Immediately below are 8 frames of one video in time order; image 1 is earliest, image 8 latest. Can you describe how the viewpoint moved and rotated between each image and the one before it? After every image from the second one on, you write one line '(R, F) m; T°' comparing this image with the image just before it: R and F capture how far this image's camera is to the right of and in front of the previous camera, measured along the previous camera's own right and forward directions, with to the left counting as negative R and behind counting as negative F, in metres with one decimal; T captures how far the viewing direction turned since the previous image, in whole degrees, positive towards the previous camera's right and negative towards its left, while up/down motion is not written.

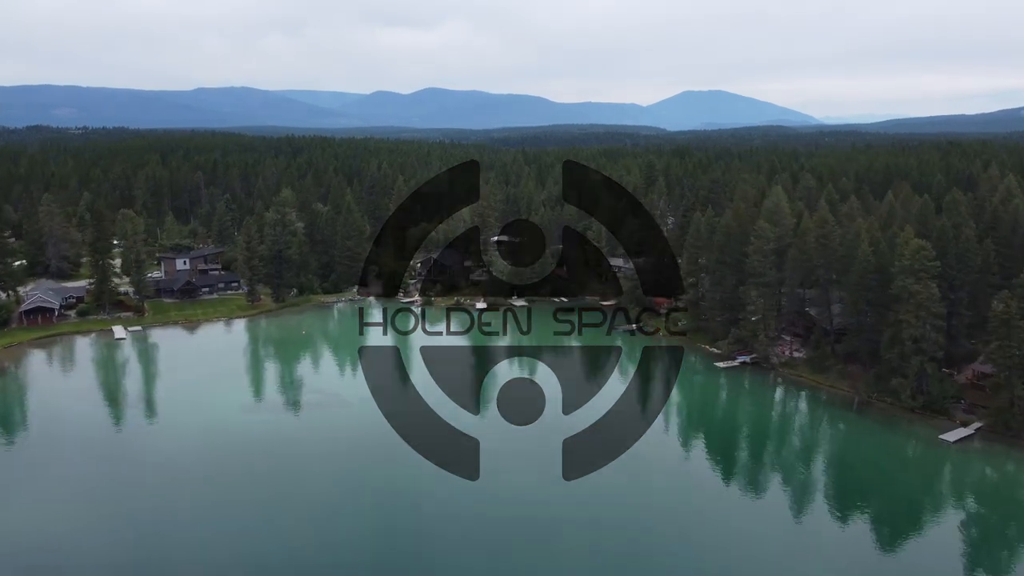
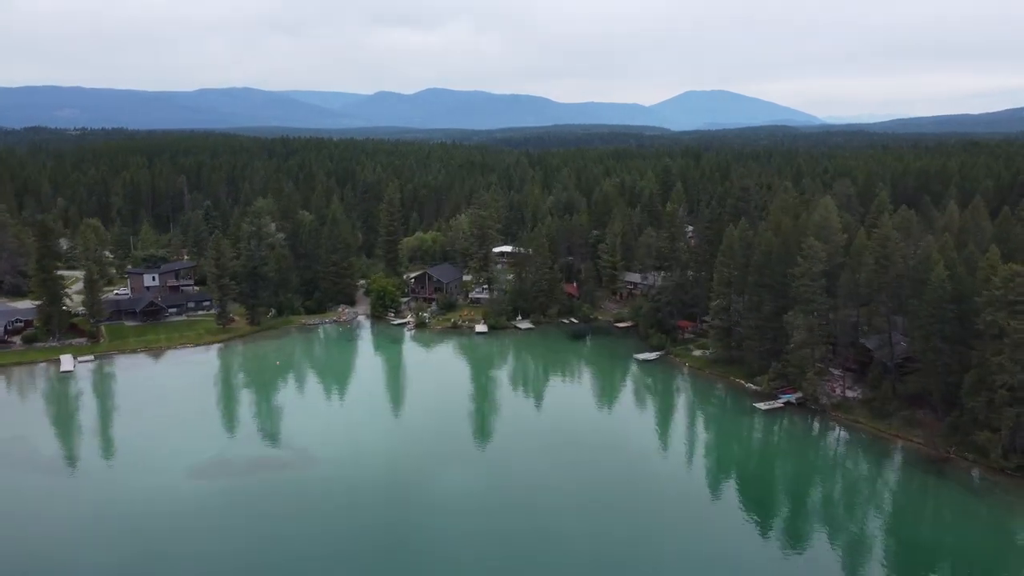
(-0.1, +7.6) m; 0°
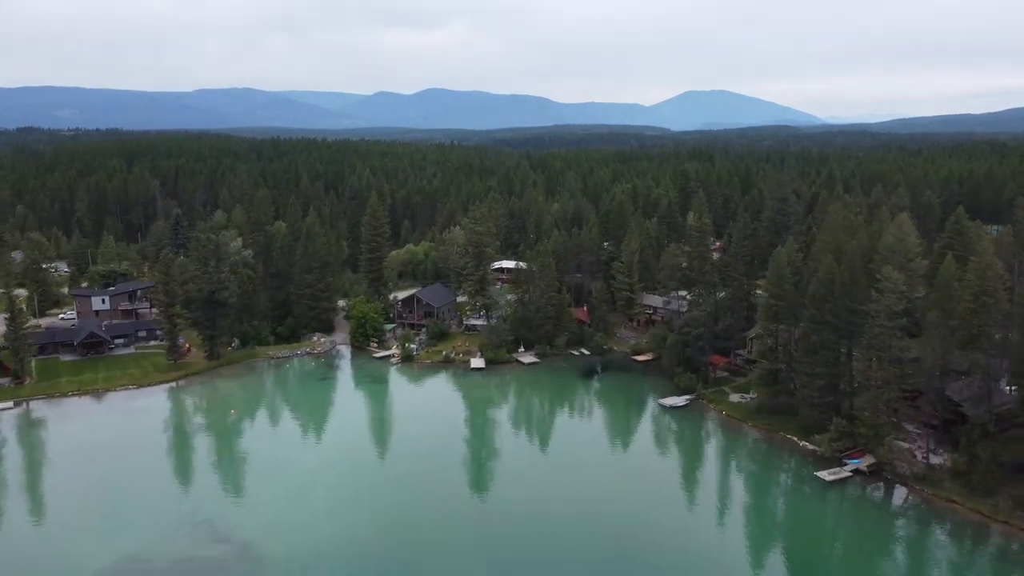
(-0.1, +8.8) m; 0°
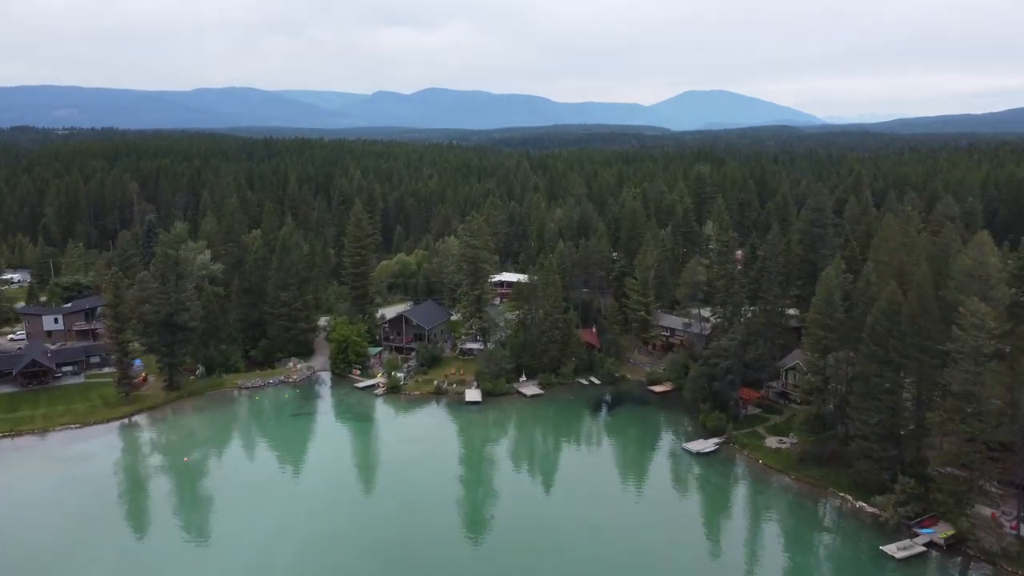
(-0.1, +6.4) m; 0°
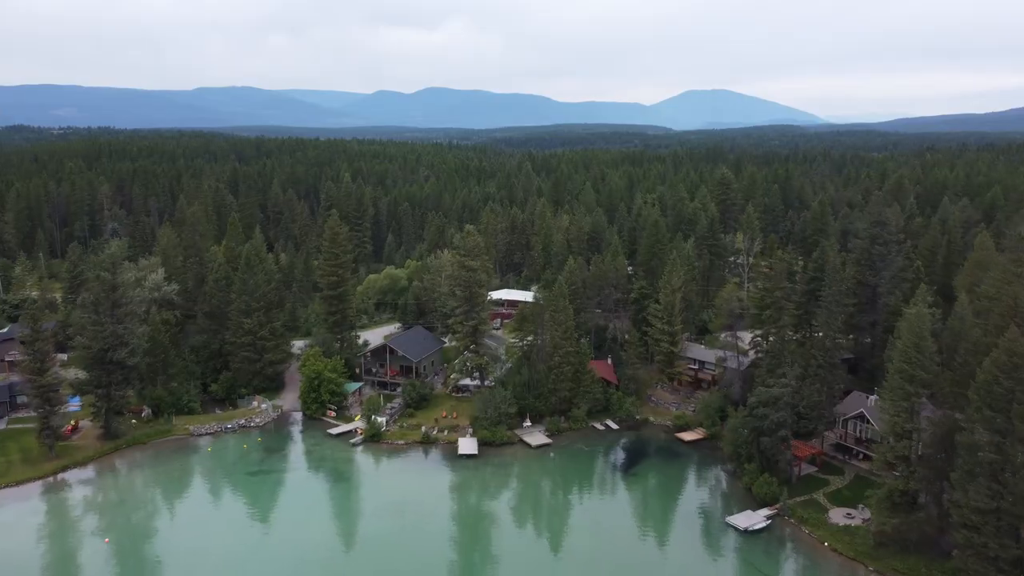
(-0.1, +7.6) m; 0°
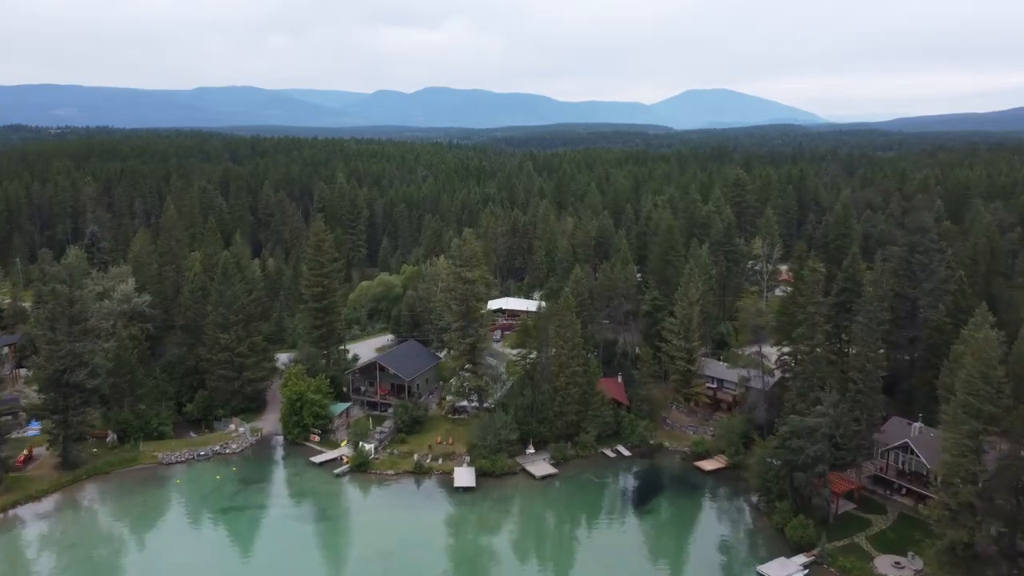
(0.0, +3.9) m; 0°
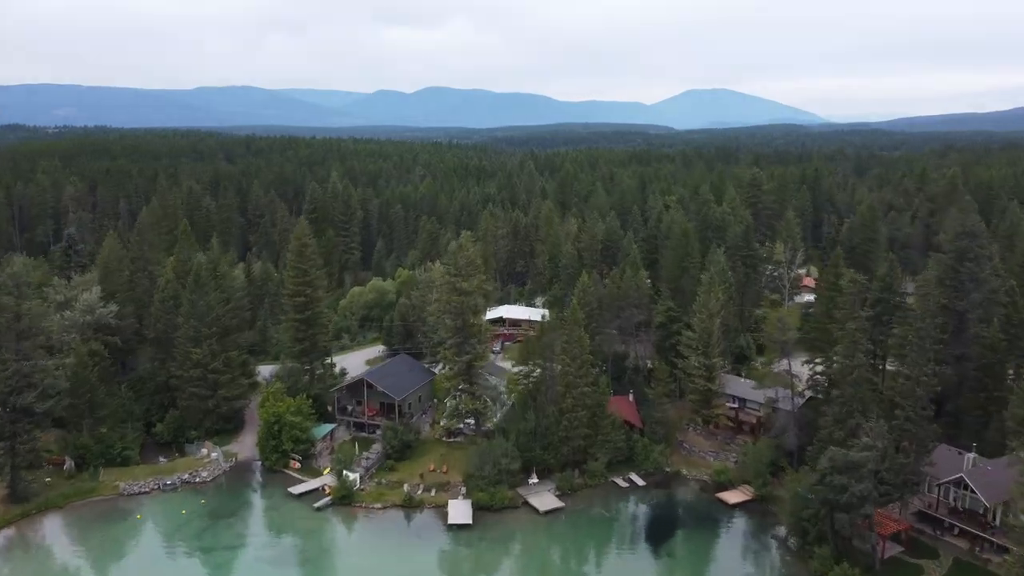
(0.0, +3.8) m; 0°
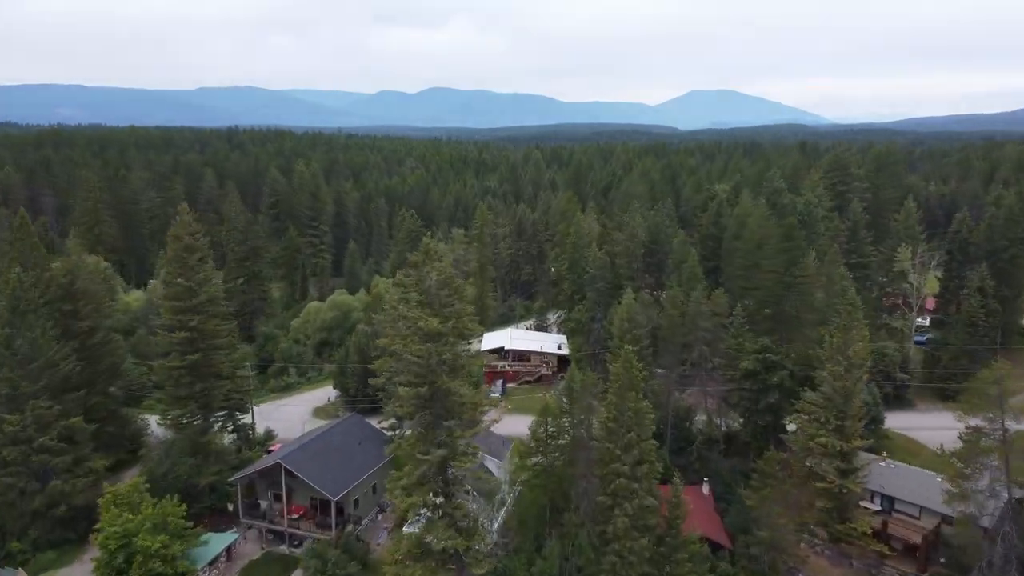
(-0.1, +14.3) m; 0°
